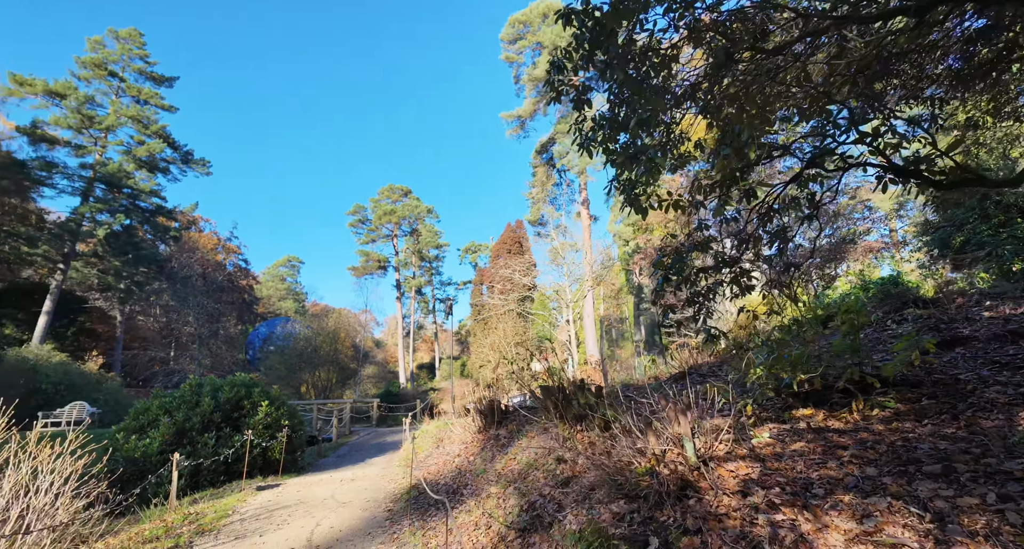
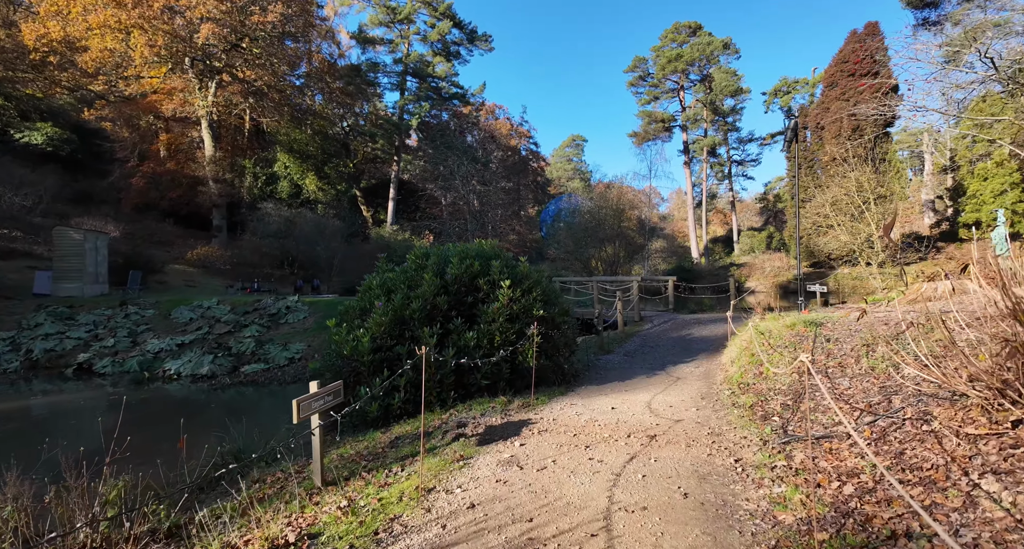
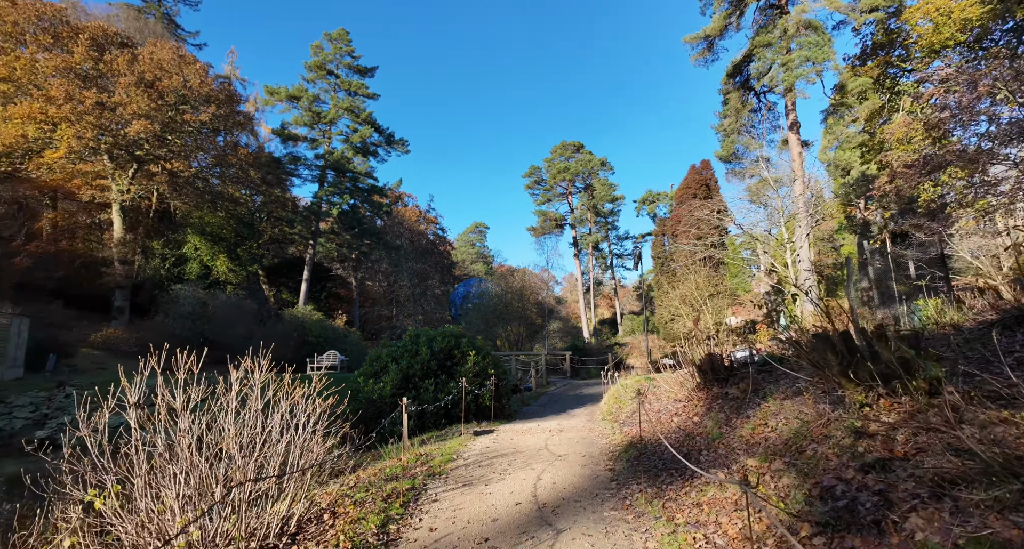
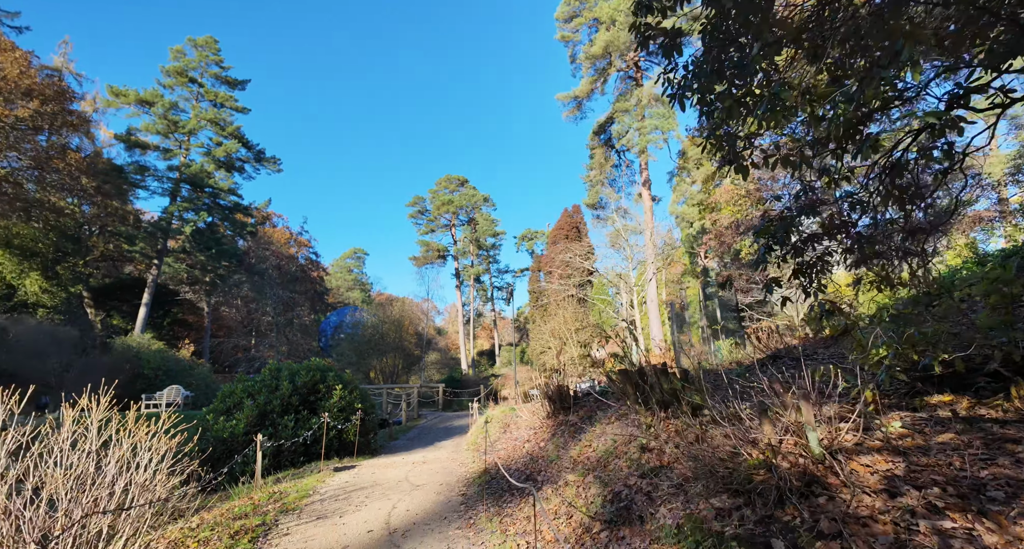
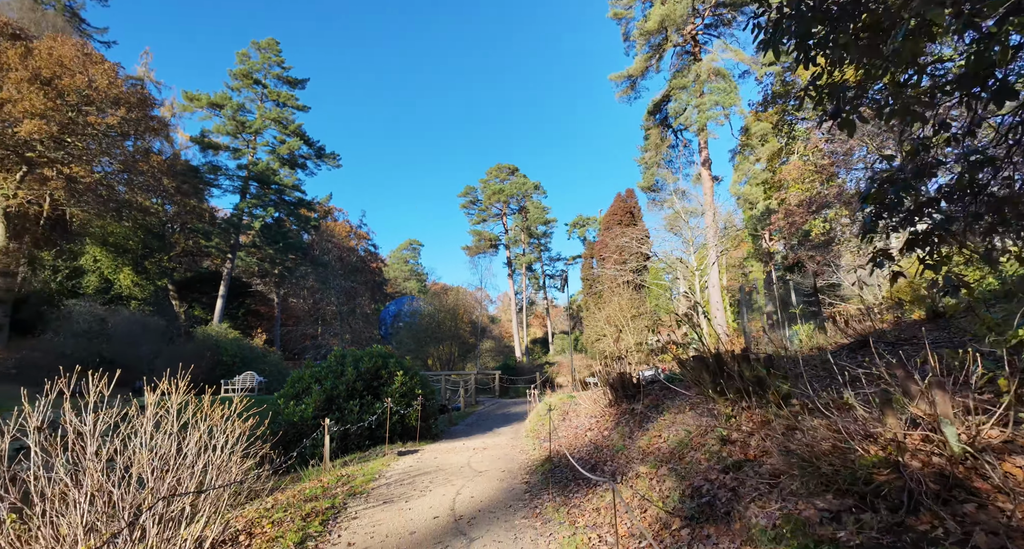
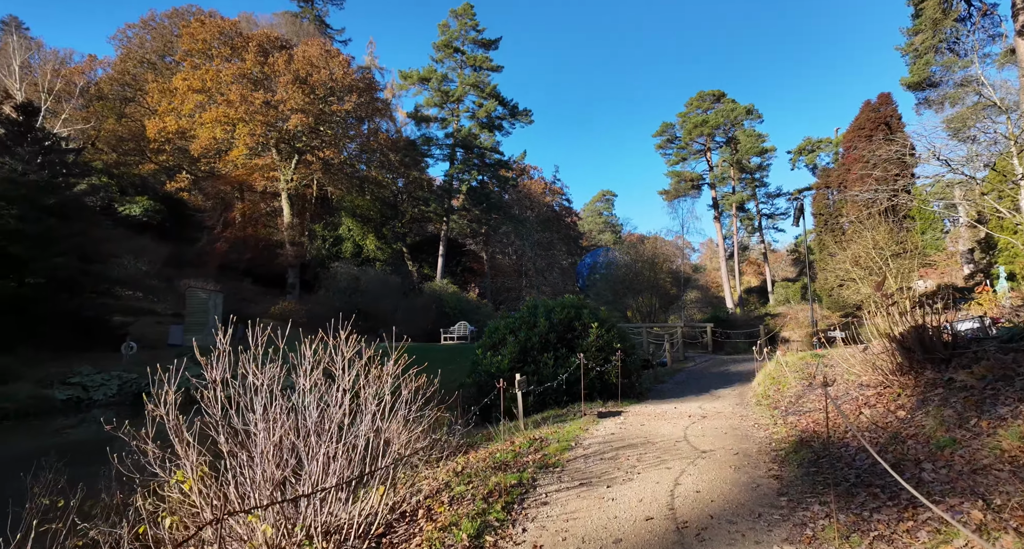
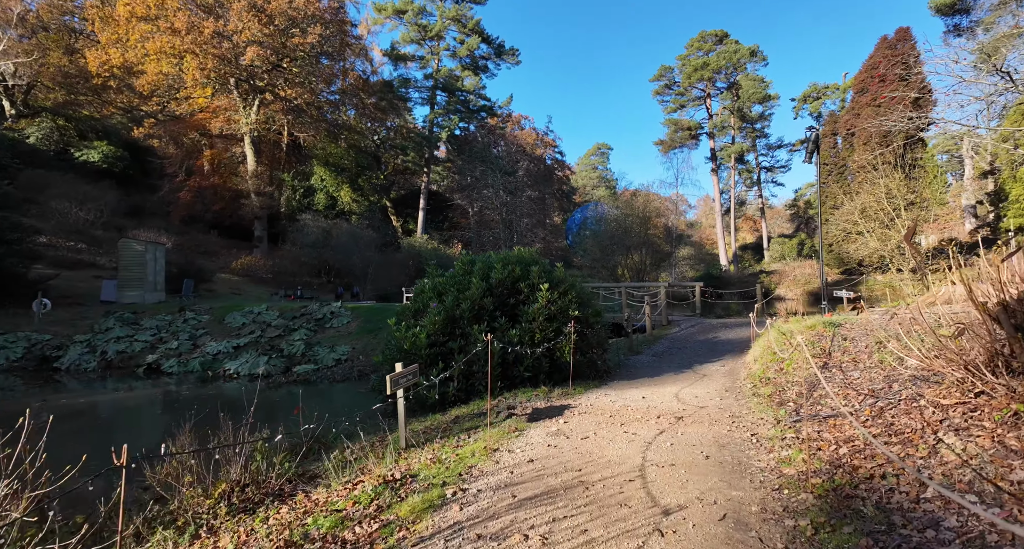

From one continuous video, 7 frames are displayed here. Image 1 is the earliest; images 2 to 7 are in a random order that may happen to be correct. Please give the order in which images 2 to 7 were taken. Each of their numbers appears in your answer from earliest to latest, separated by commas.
4, 5, 3, 6, 7, 2
